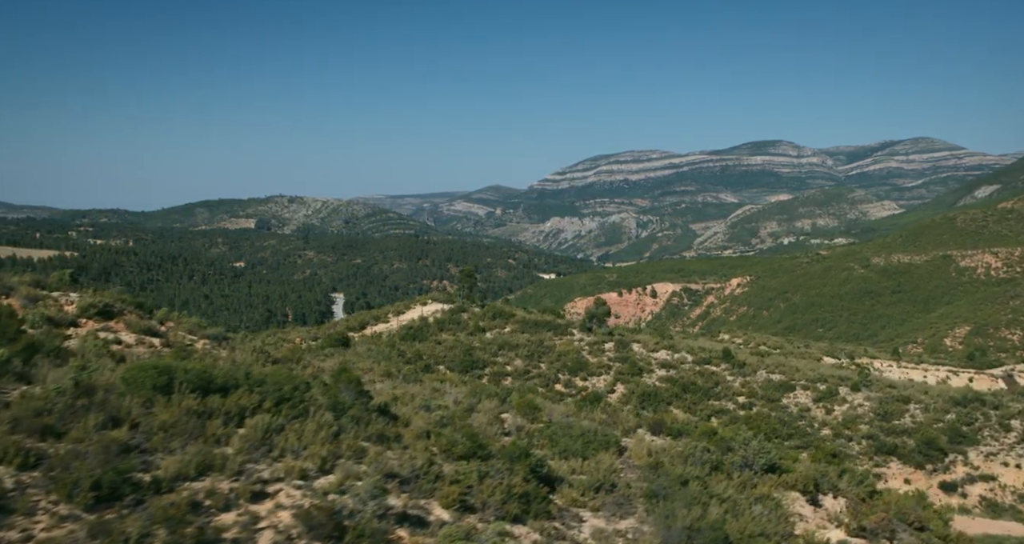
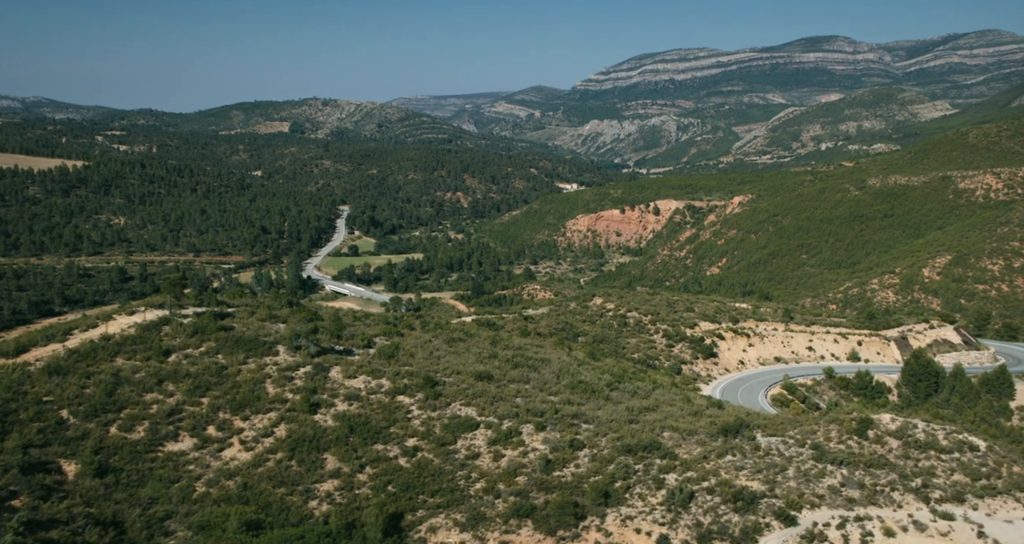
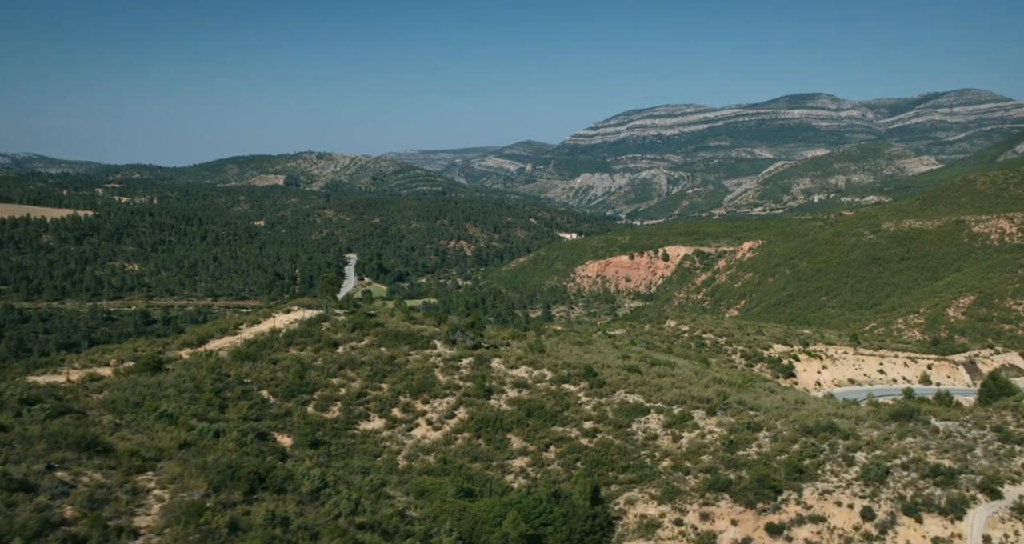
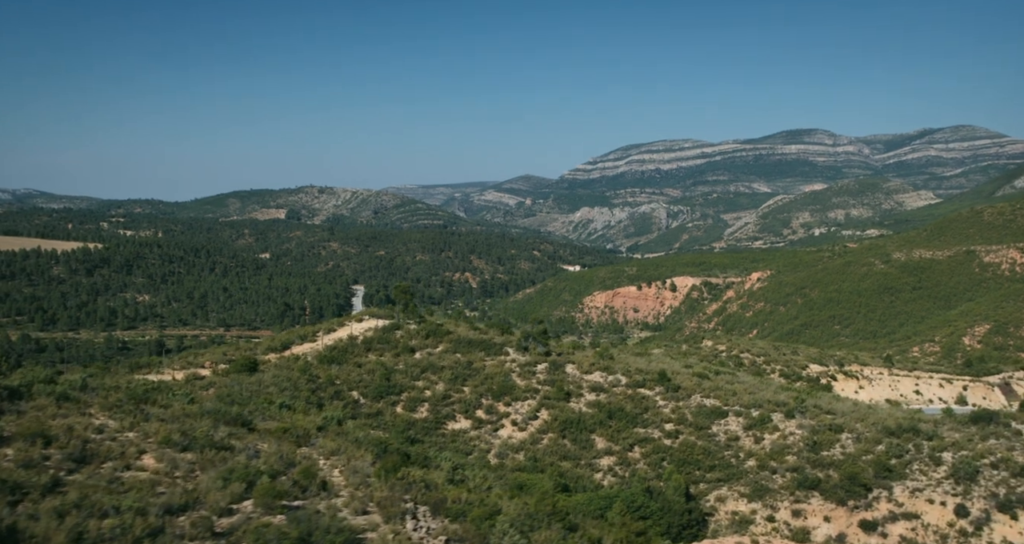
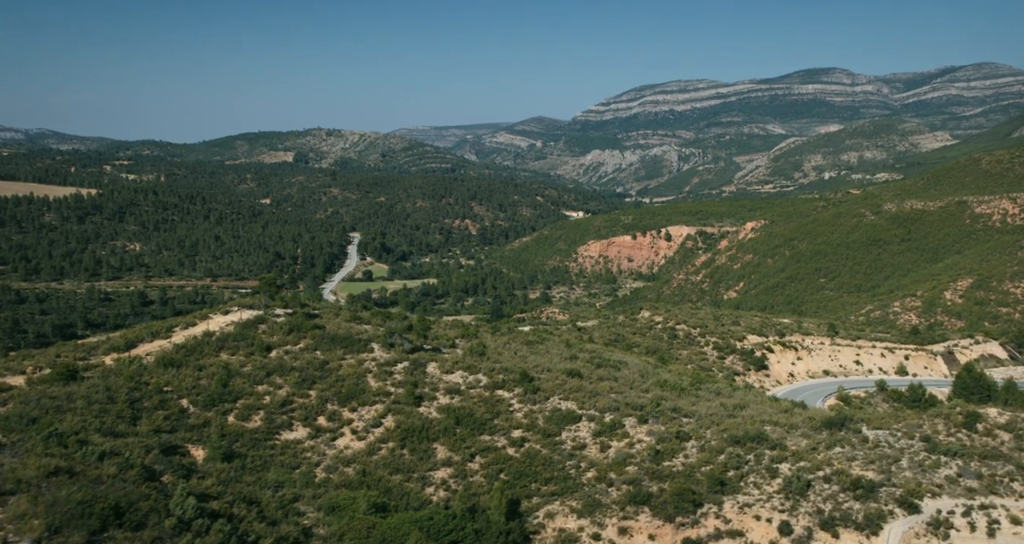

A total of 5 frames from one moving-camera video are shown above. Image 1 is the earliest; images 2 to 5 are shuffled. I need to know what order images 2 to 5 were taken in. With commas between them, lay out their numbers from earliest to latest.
4, 3, 5, 2
